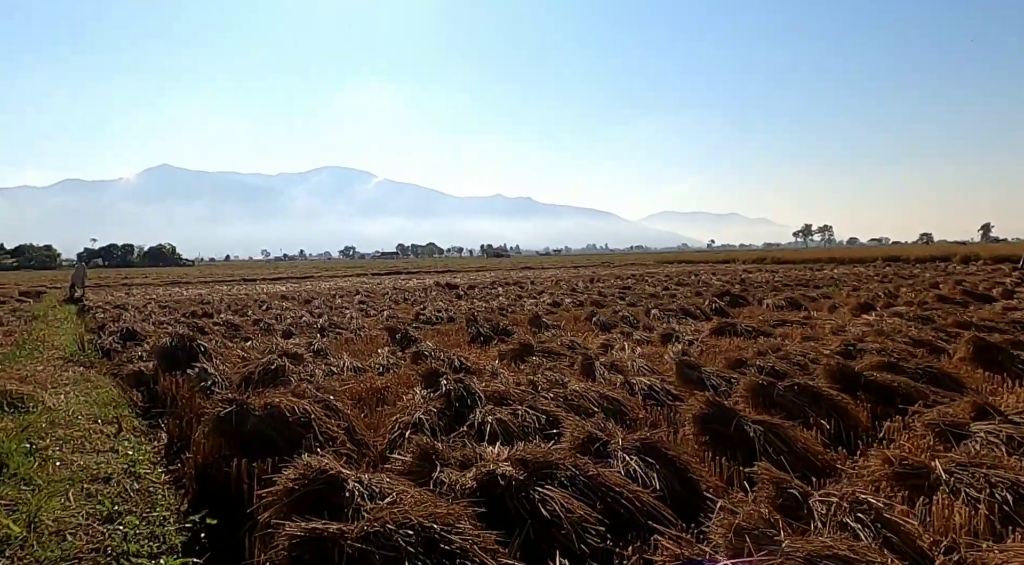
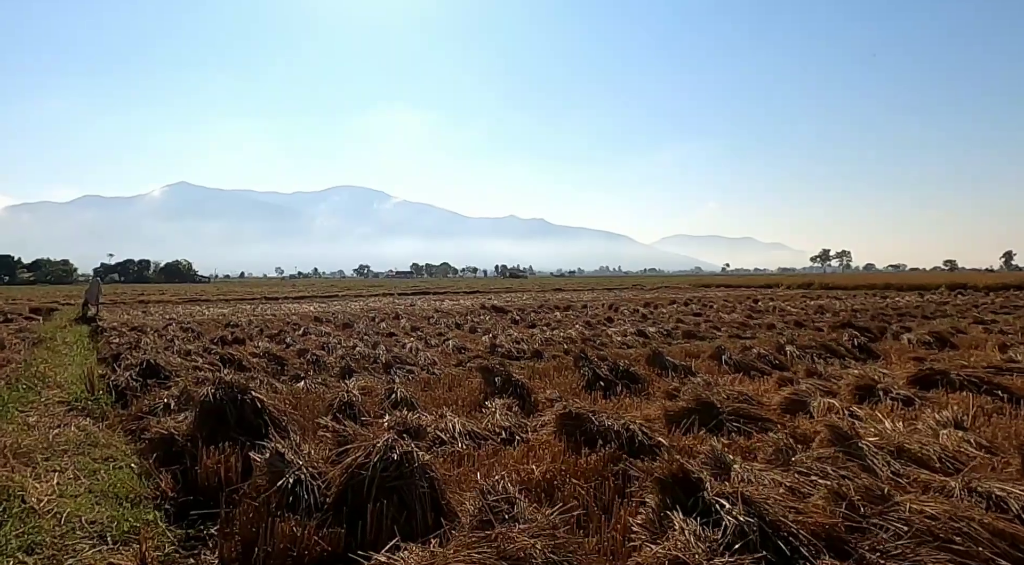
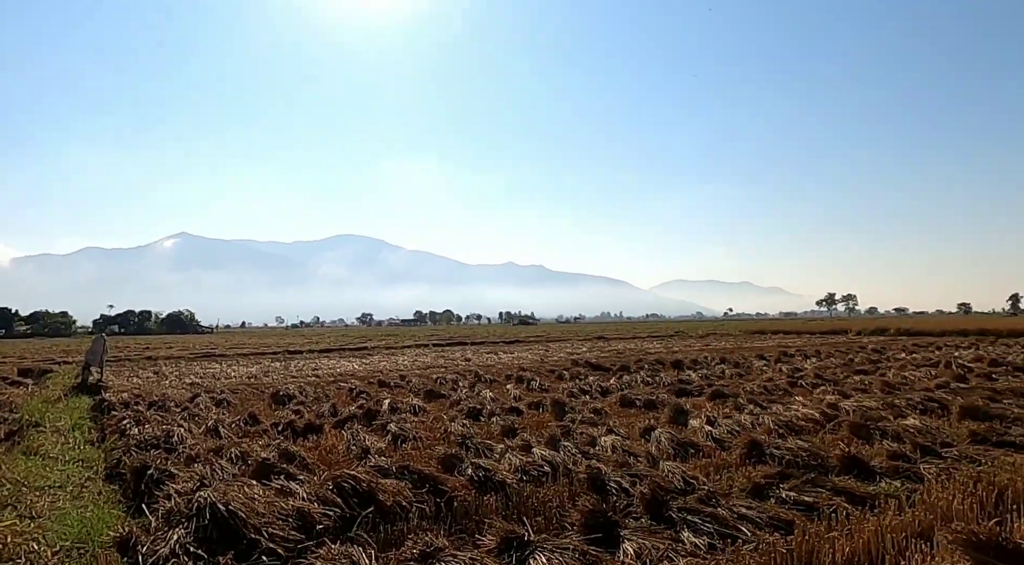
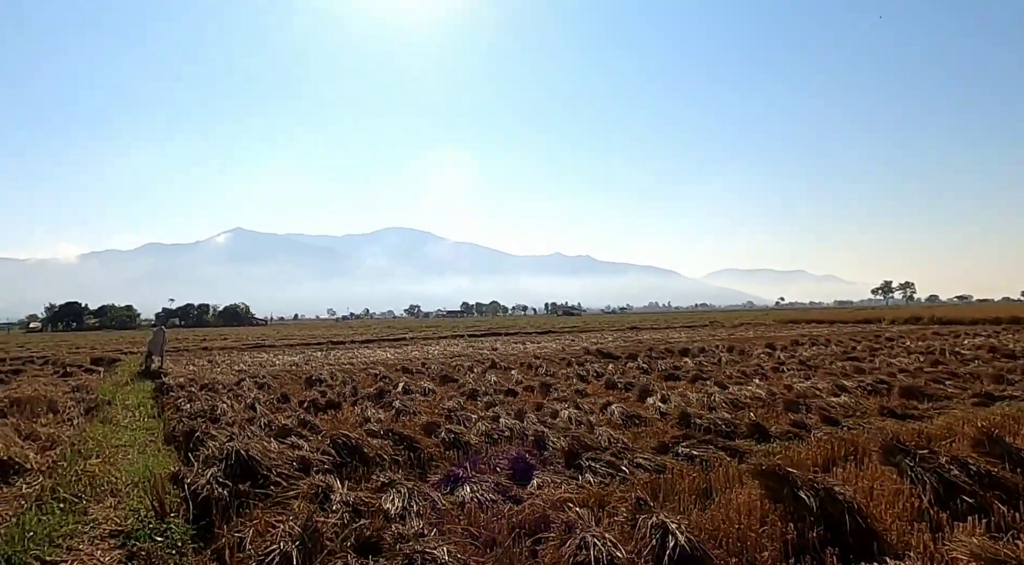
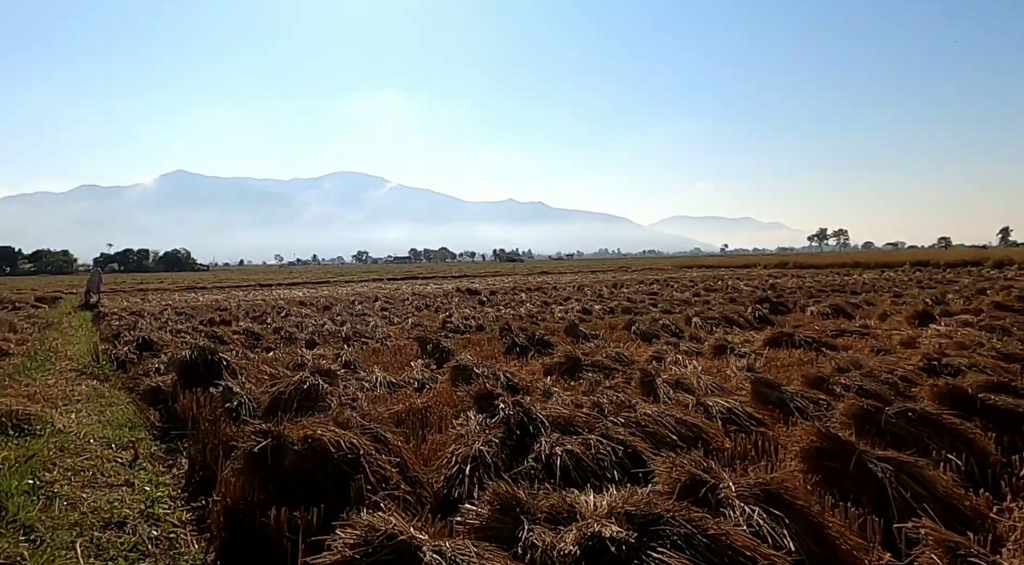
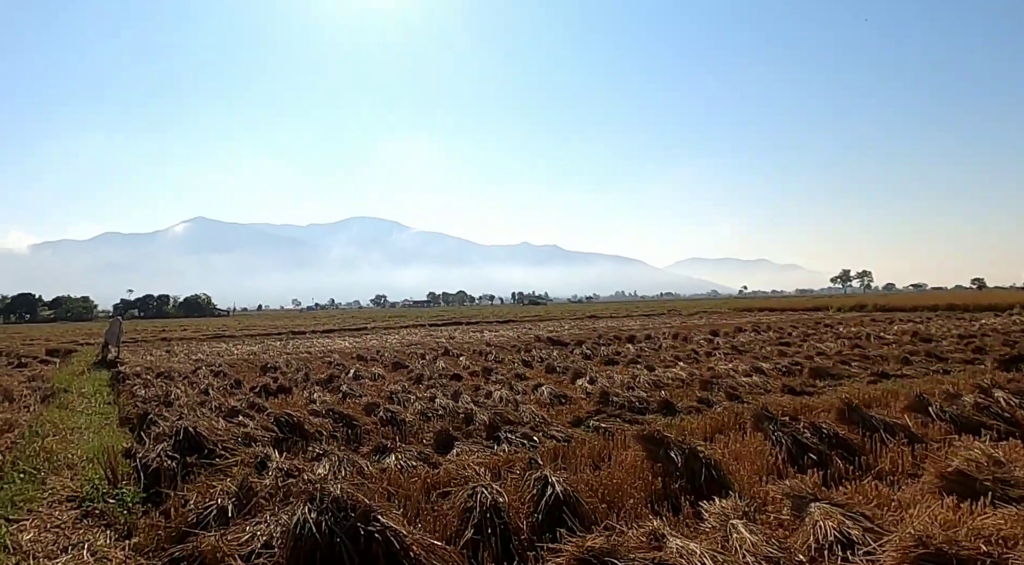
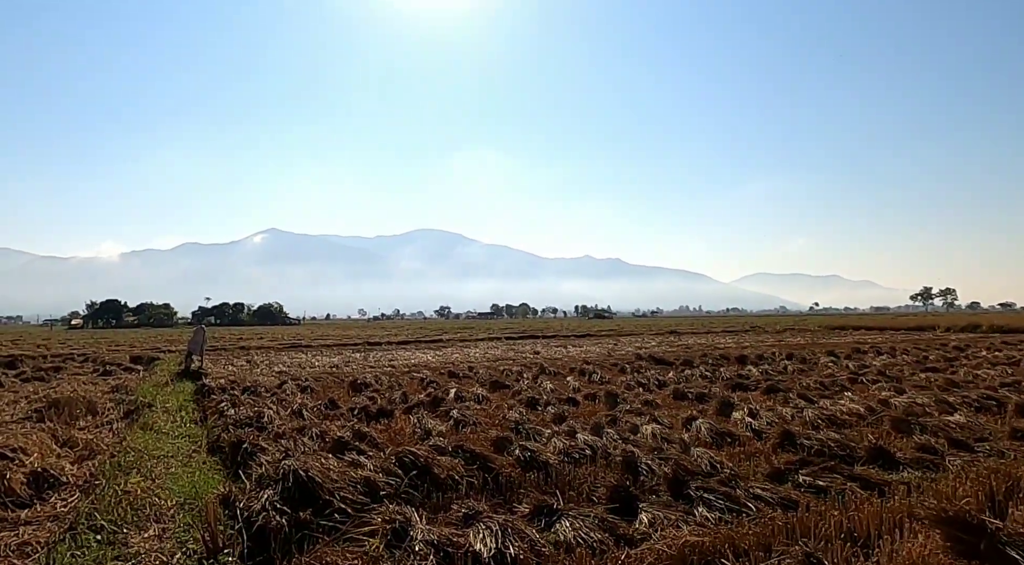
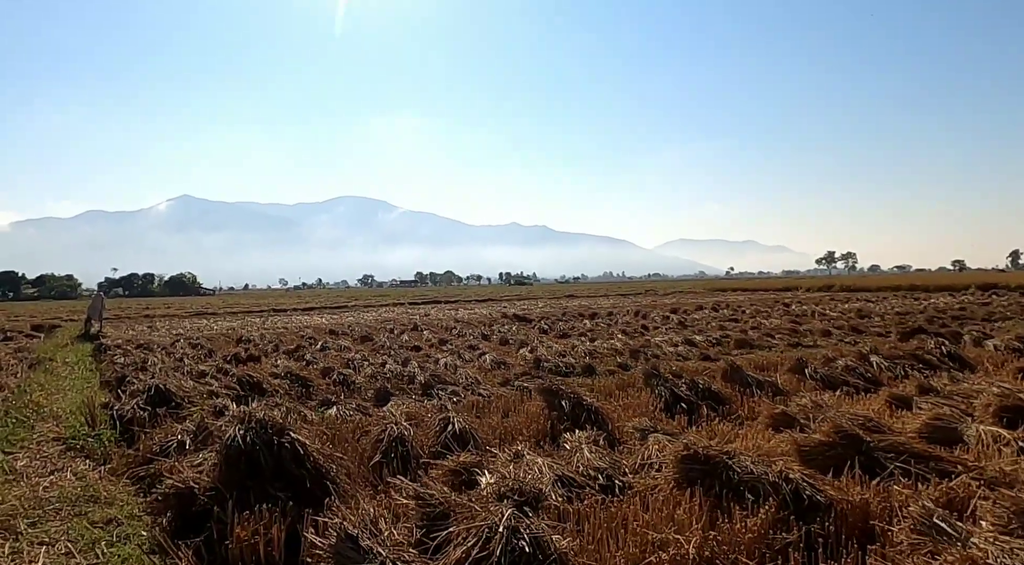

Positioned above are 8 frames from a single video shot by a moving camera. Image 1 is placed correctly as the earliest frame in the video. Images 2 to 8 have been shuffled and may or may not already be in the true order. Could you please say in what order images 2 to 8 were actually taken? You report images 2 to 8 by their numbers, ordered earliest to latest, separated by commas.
5, 2, 8, 6, 4, 7, 3
